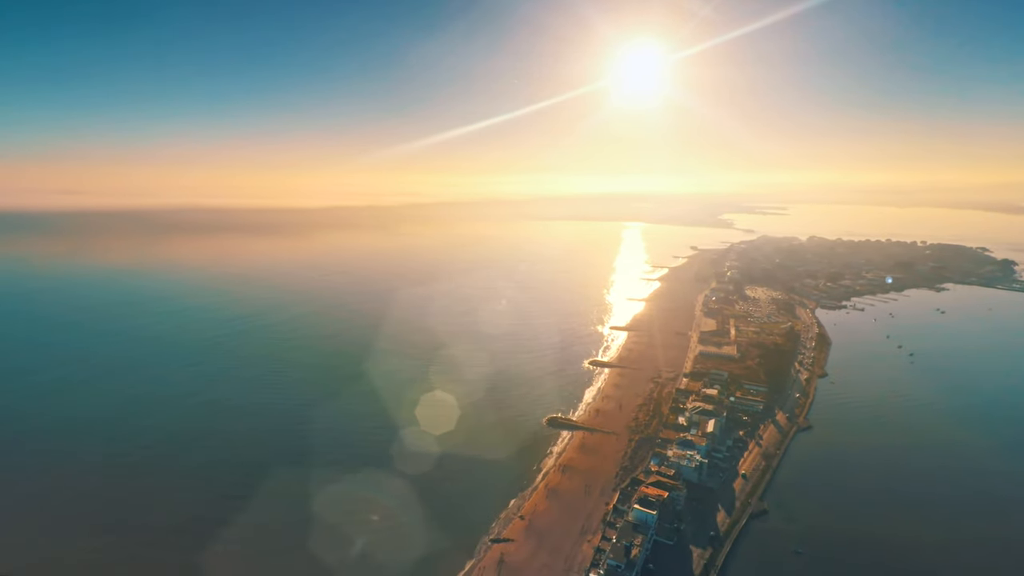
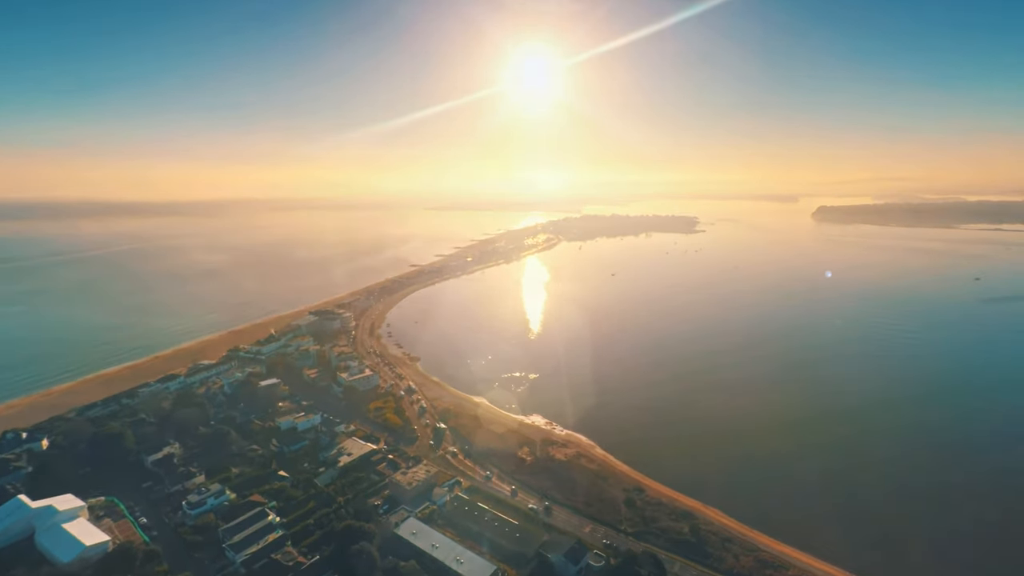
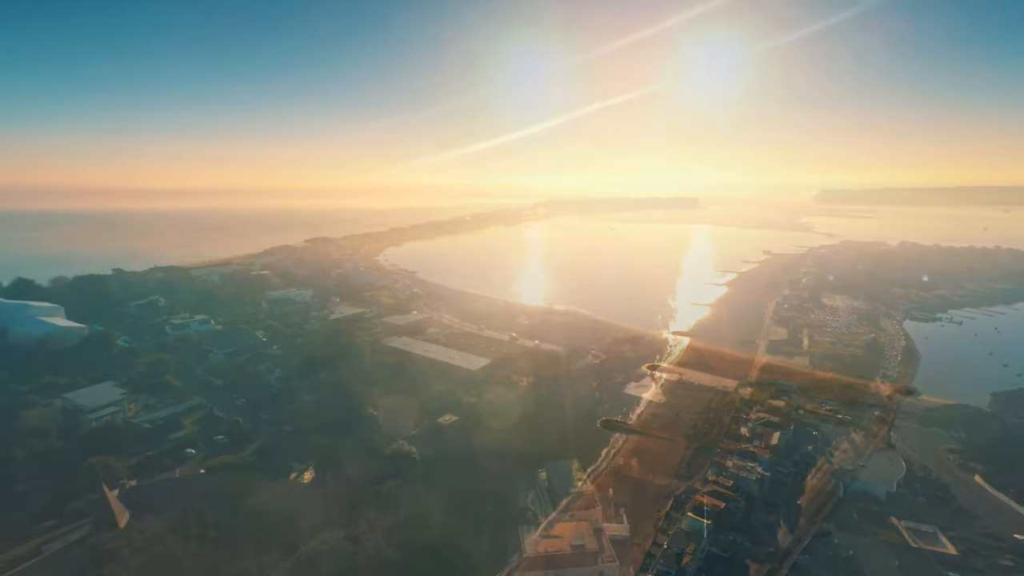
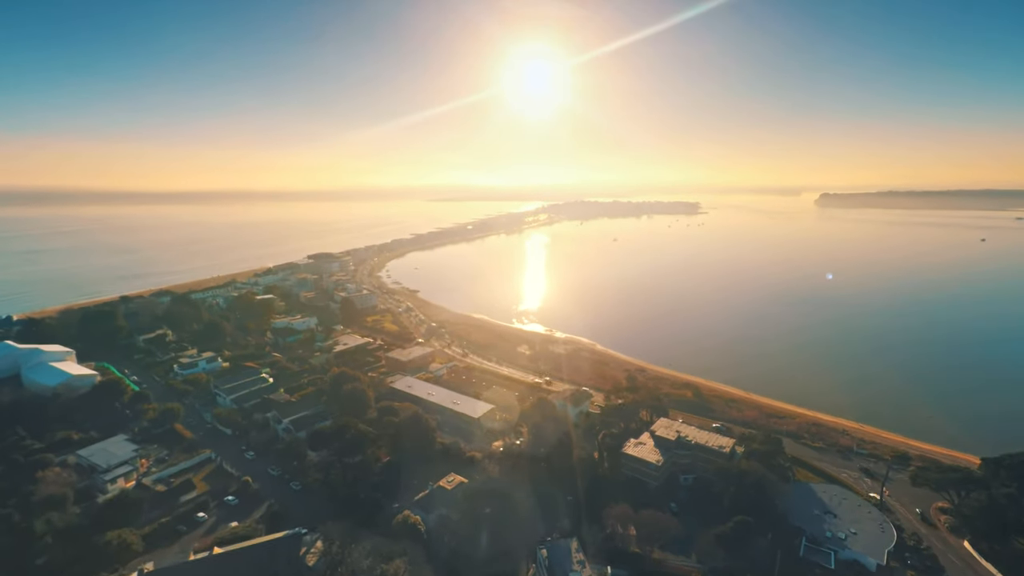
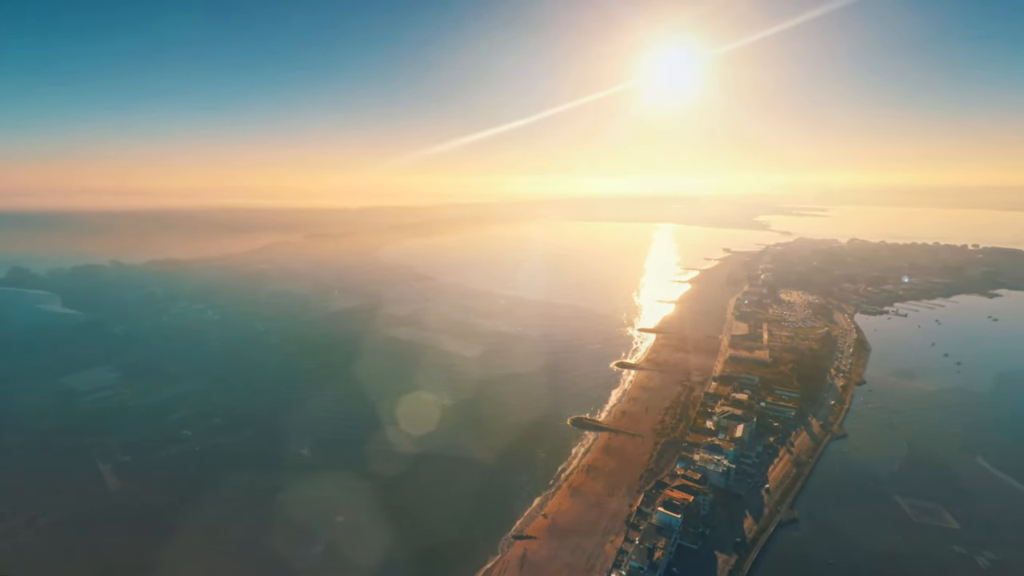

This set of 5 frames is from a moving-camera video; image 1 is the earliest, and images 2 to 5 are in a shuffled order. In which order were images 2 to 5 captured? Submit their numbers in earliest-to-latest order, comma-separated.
5, 3, 4, 2
